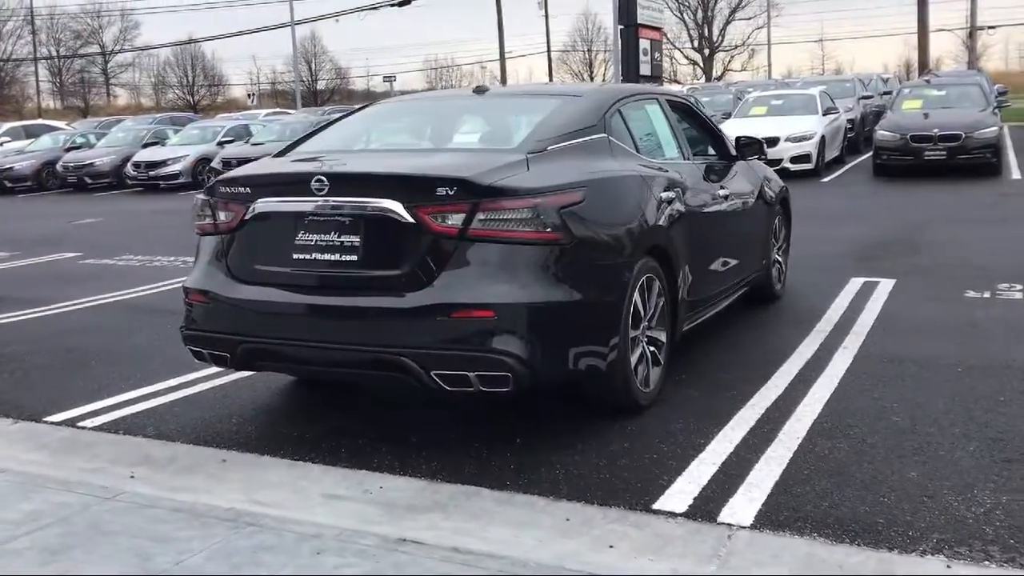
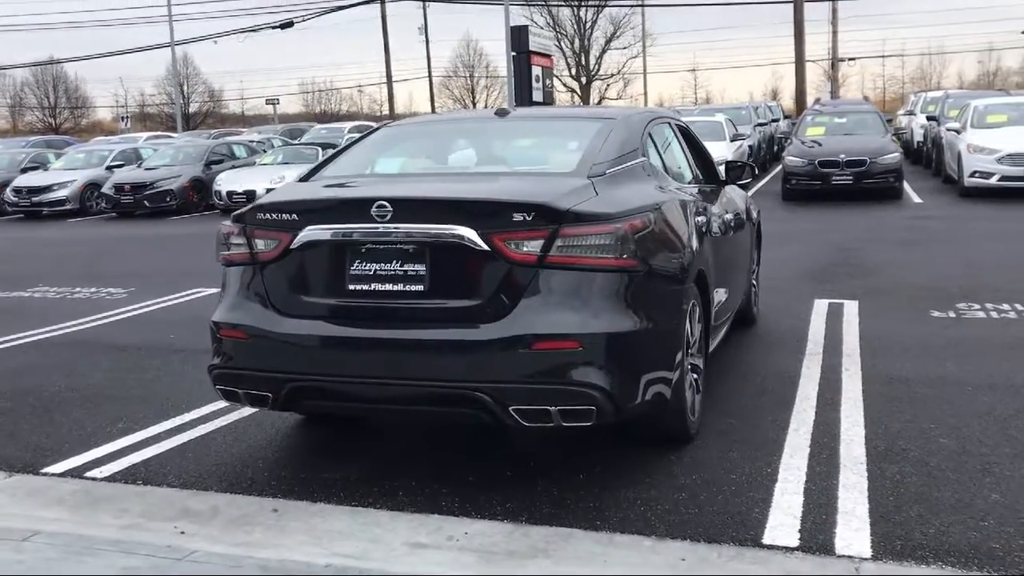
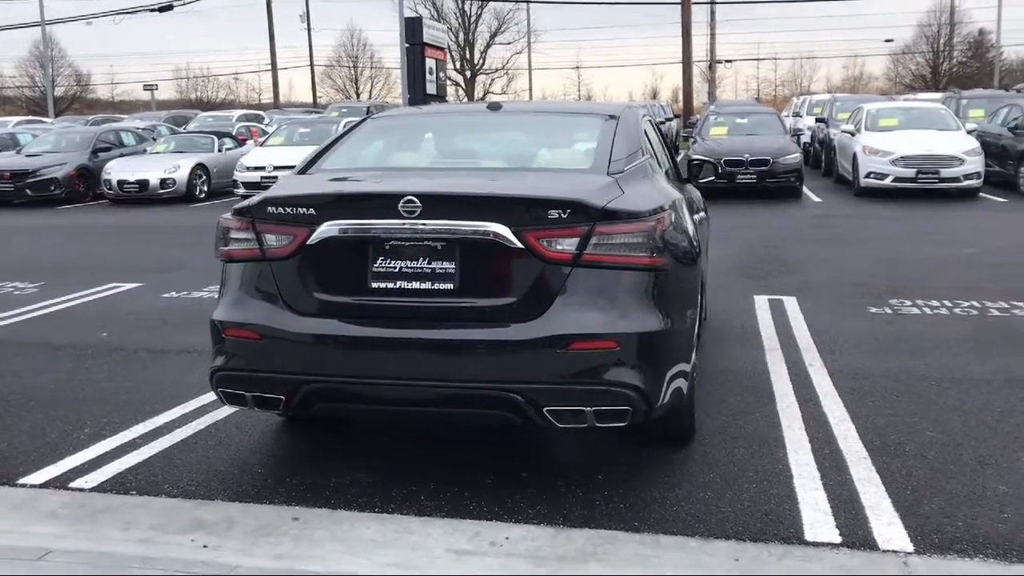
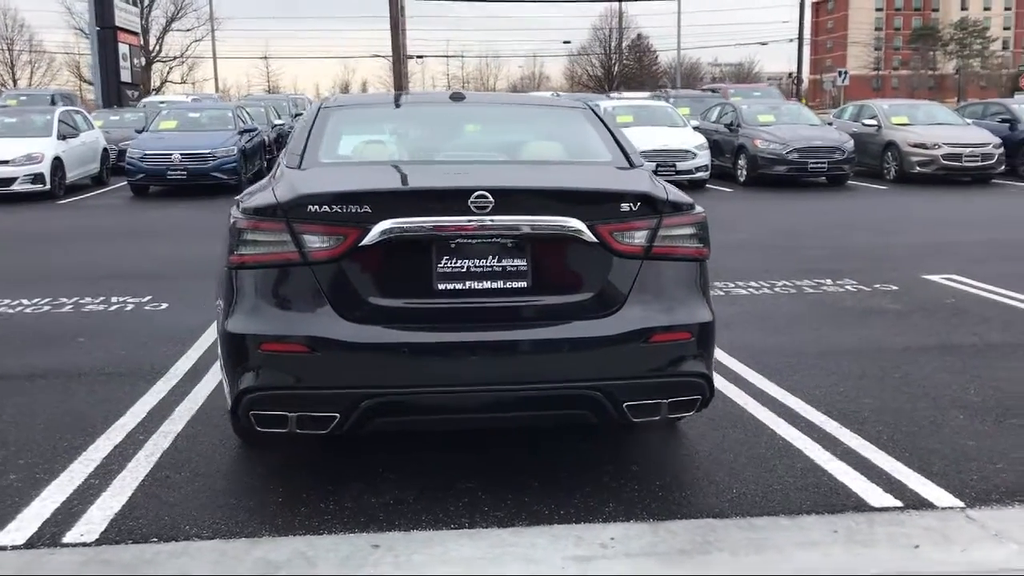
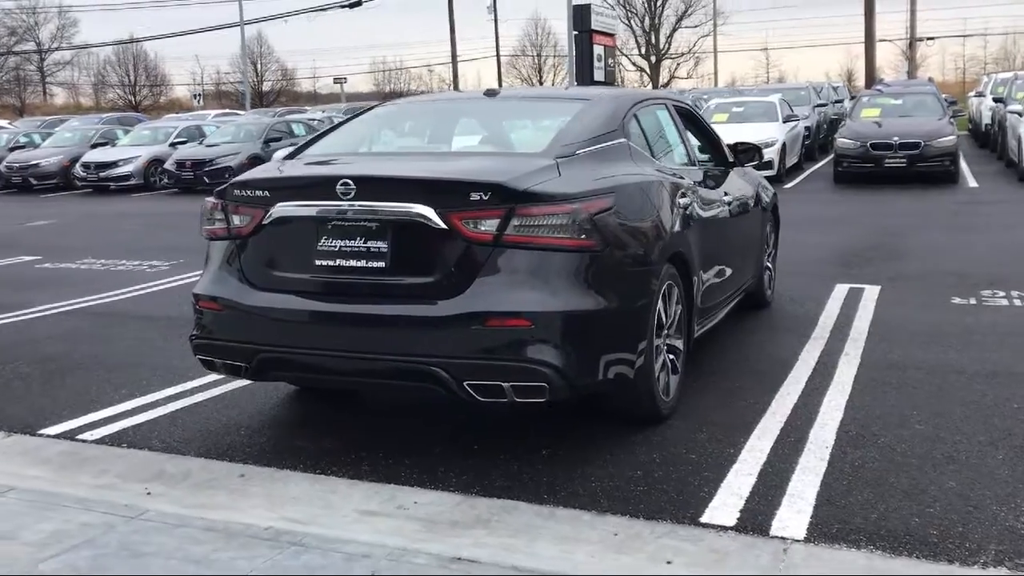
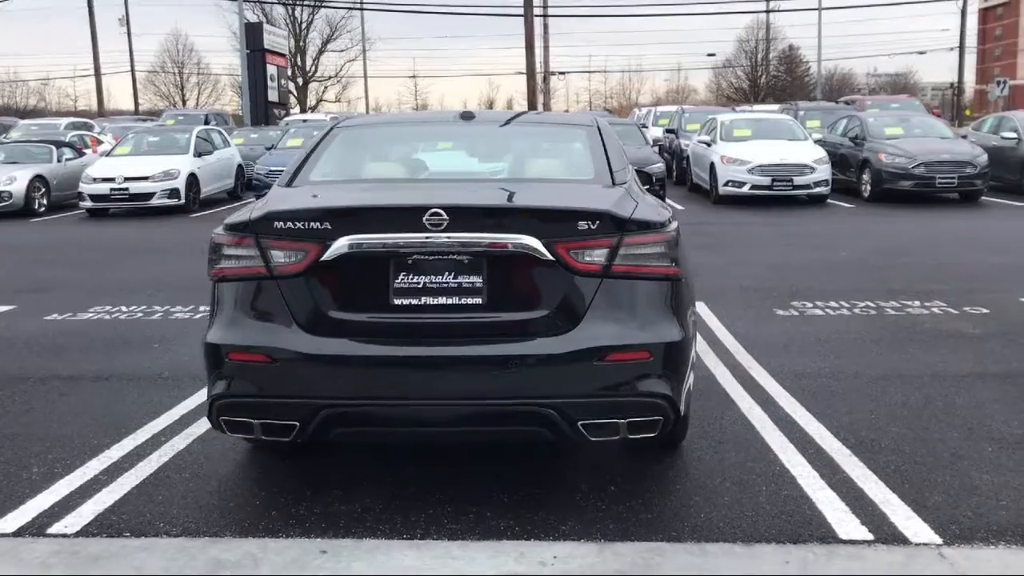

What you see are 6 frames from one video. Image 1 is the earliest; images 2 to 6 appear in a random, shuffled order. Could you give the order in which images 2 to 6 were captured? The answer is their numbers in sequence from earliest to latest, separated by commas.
5, 2, 3, 6, 4
